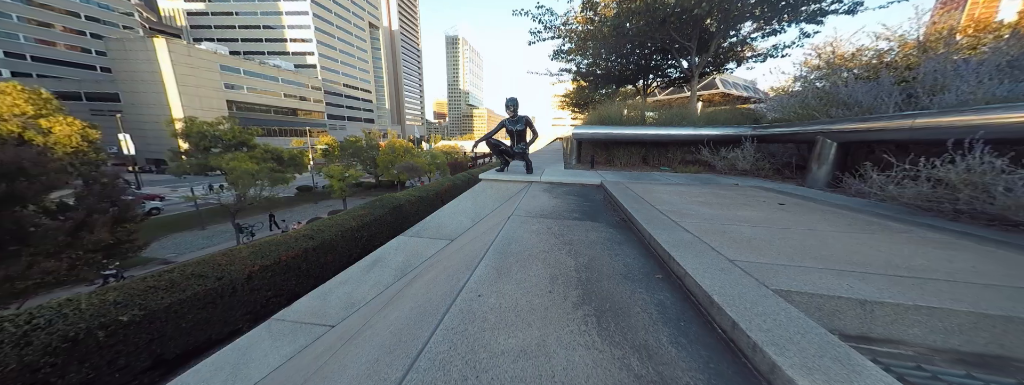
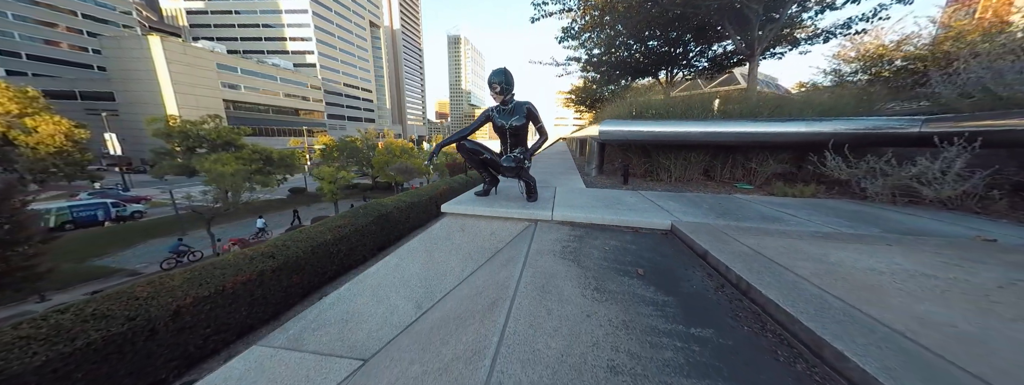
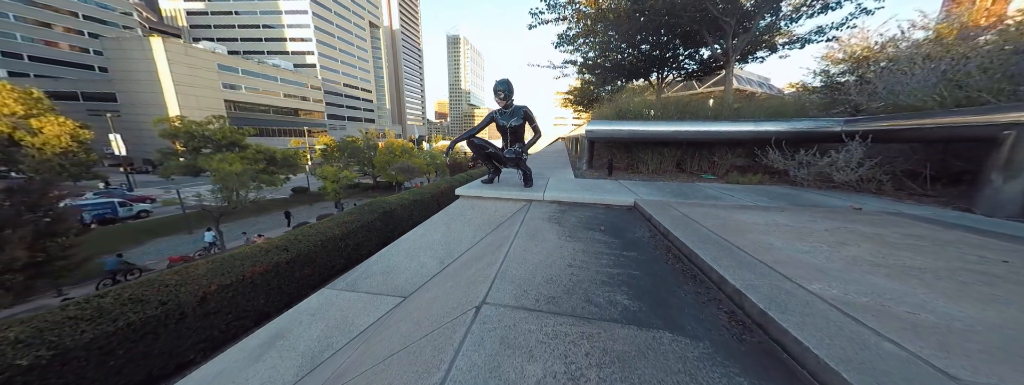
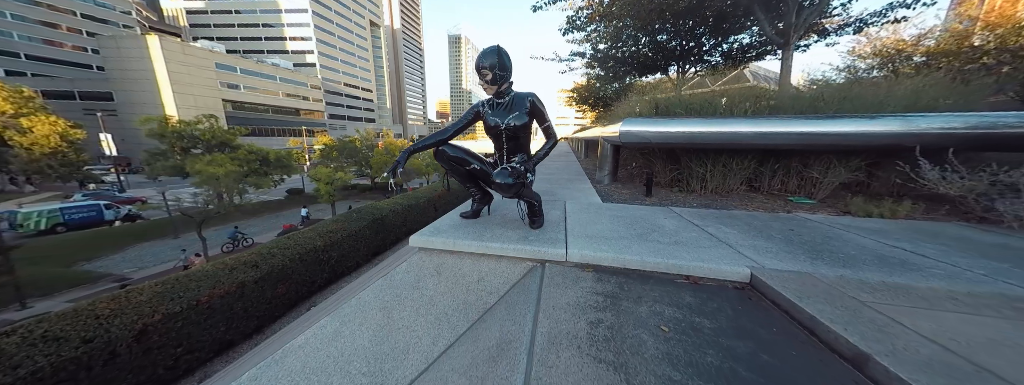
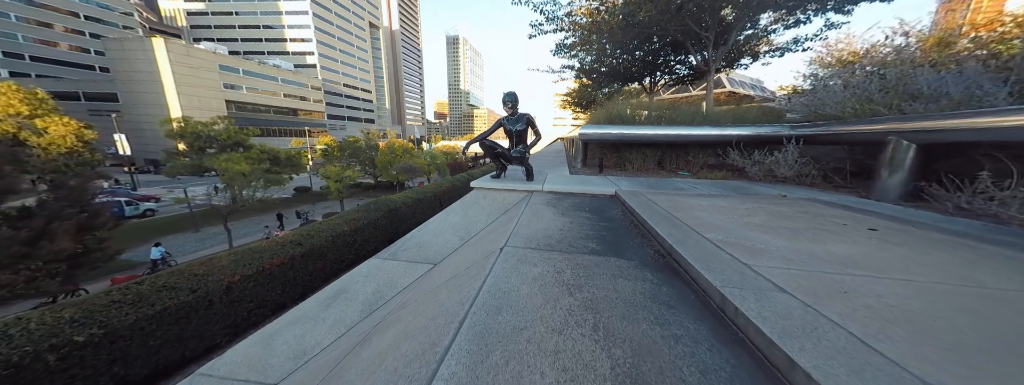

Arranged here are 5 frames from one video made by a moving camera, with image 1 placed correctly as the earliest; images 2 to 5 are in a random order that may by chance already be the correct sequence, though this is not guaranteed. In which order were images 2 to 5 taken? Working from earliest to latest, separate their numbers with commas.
5, 3, 2, 4
